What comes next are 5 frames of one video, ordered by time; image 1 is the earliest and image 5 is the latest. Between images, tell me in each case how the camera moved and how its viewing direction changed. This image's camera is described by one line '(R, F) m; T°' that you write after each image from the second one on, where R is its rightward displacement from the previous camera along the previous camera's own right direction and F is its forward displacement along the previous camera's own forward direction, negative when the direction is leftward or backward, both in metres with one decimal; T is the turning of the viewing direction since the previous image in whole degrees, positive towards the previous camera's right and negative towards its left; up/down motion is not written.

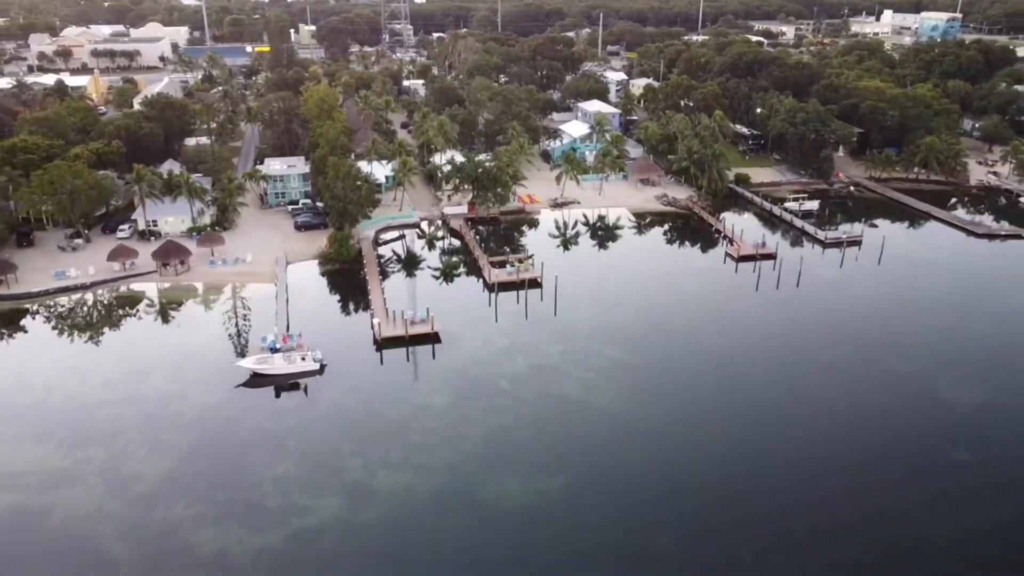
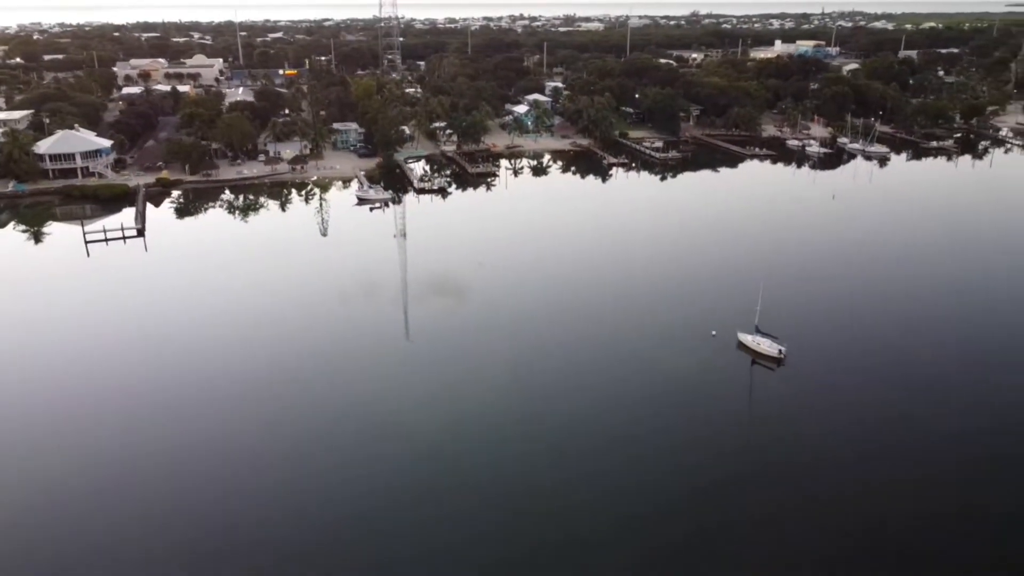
(0.0, -22.6) m; +2°
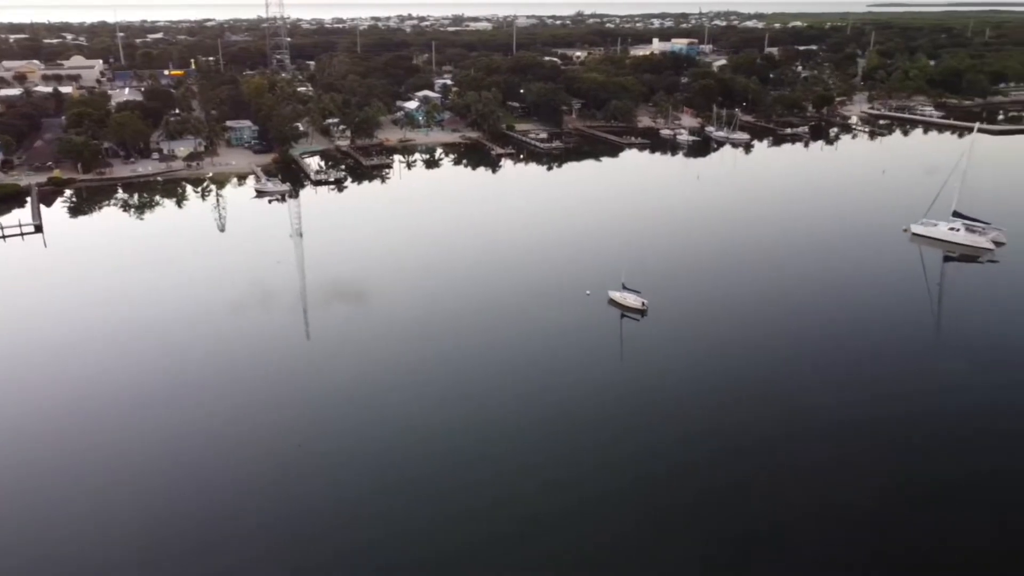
(+0.5, -3.9) m; +8°
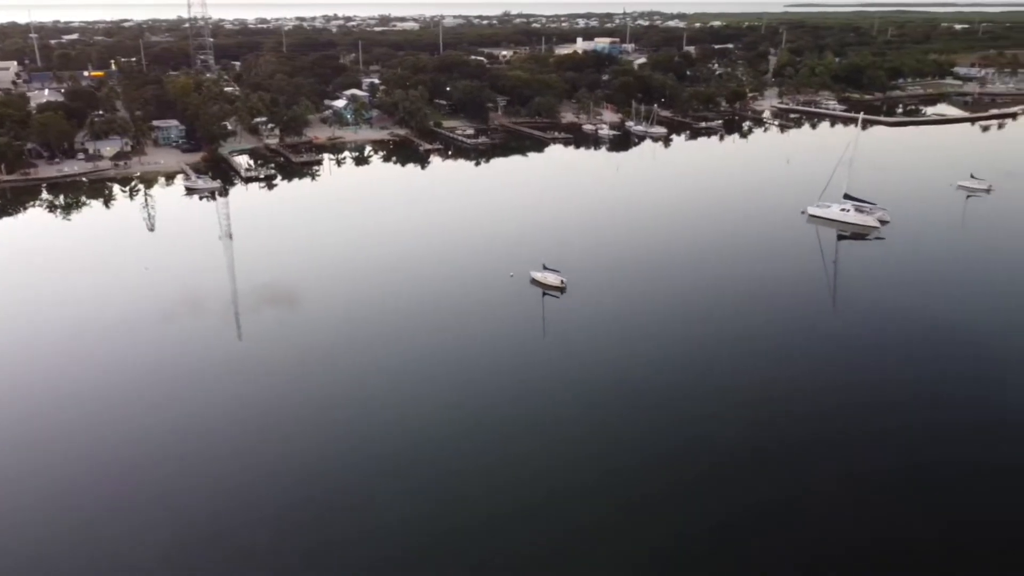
(+0.5, -2.7) m; +5°
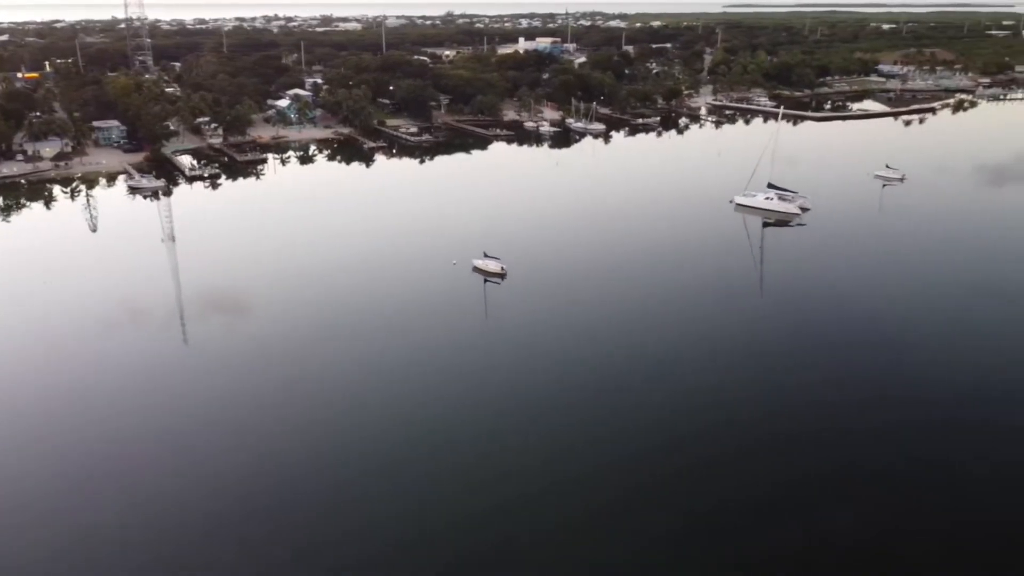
(+0.5, -2.2) m; +4°
